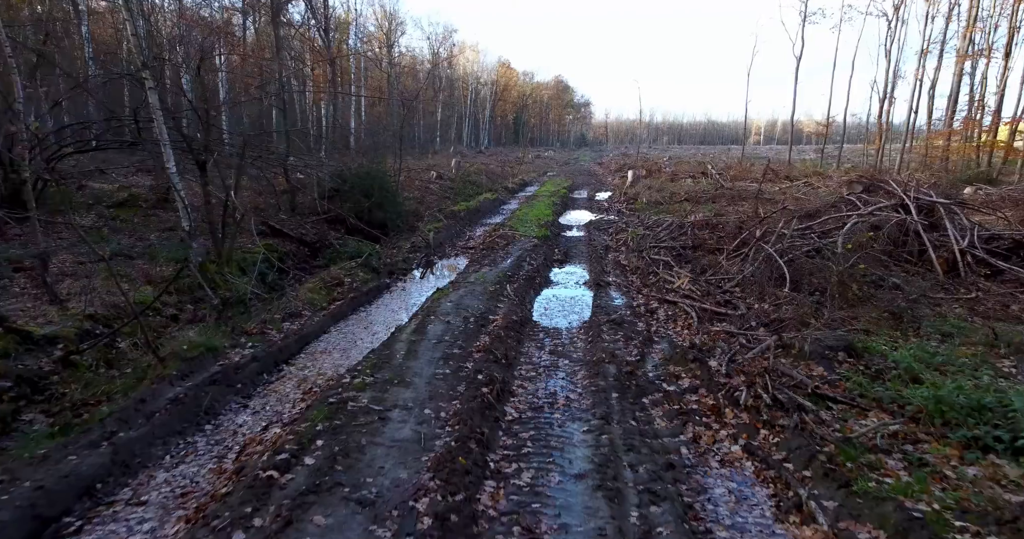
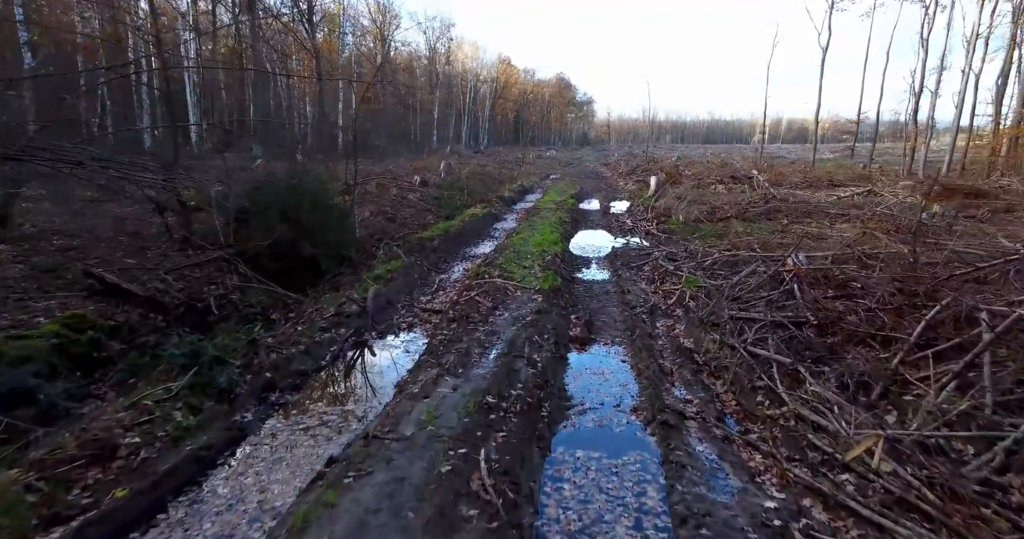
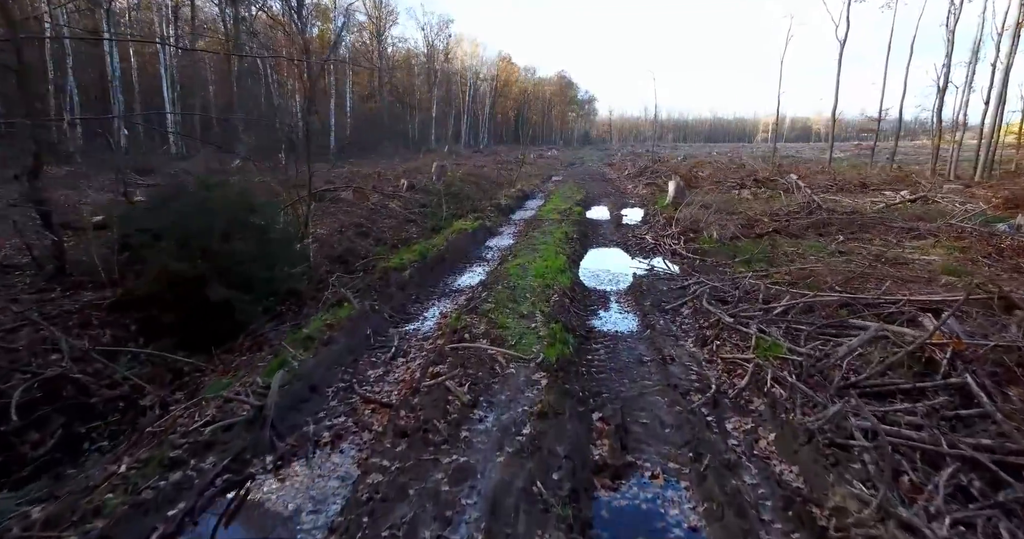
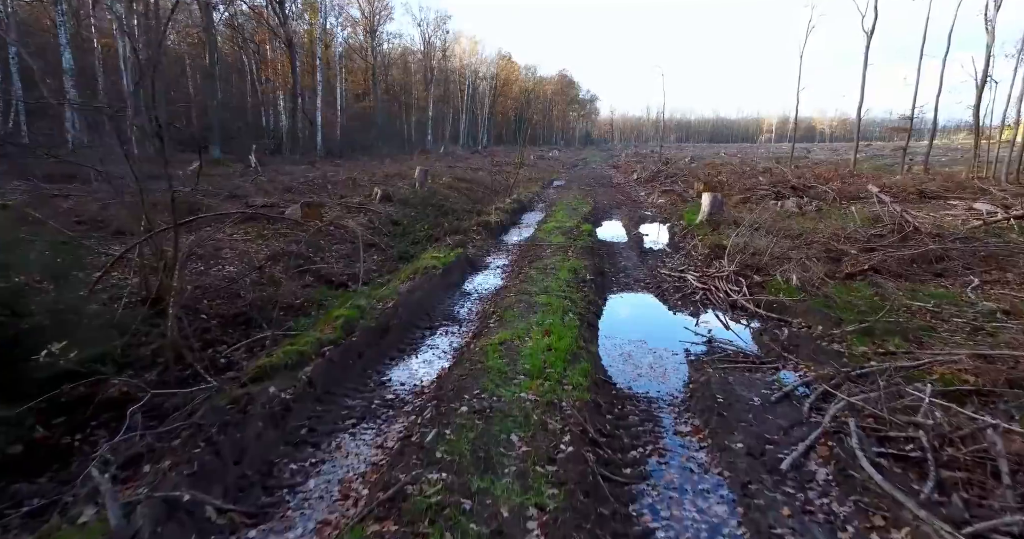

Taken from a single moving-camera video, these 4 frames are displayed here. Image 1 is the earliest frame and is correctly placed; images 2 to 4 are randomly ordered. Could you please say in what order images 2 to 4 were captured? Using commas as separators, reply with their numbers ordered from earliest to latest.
2, 3, 4
